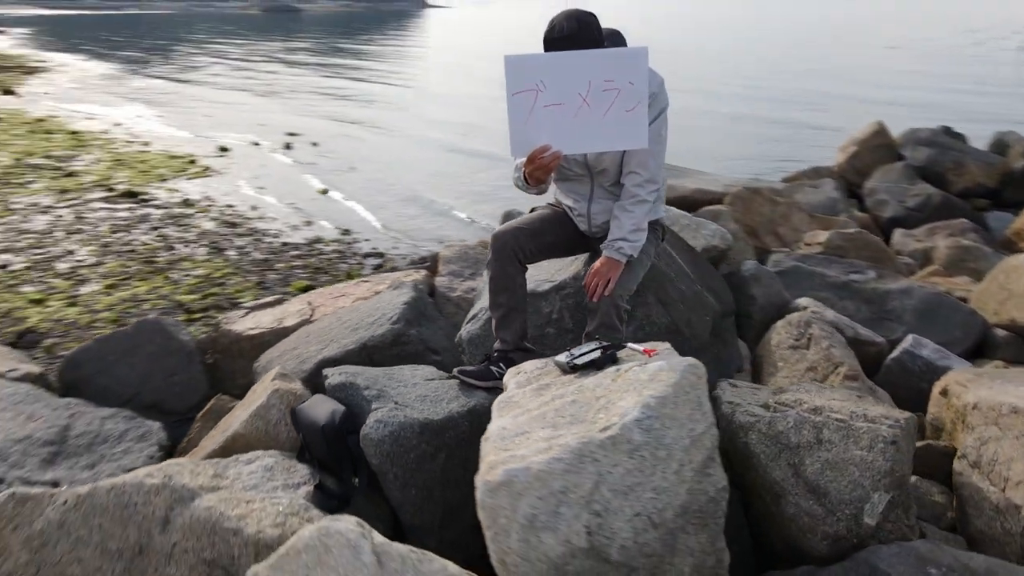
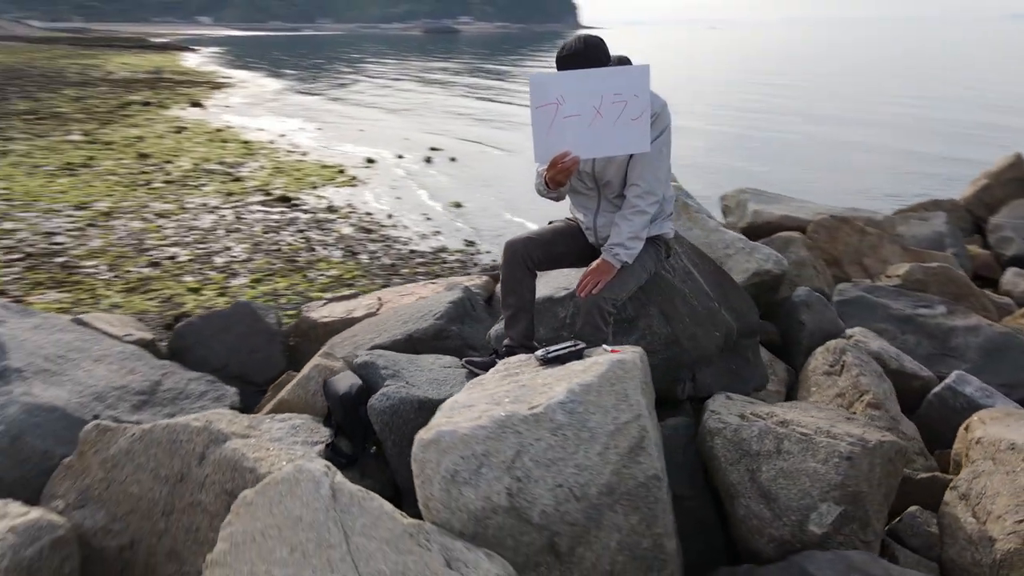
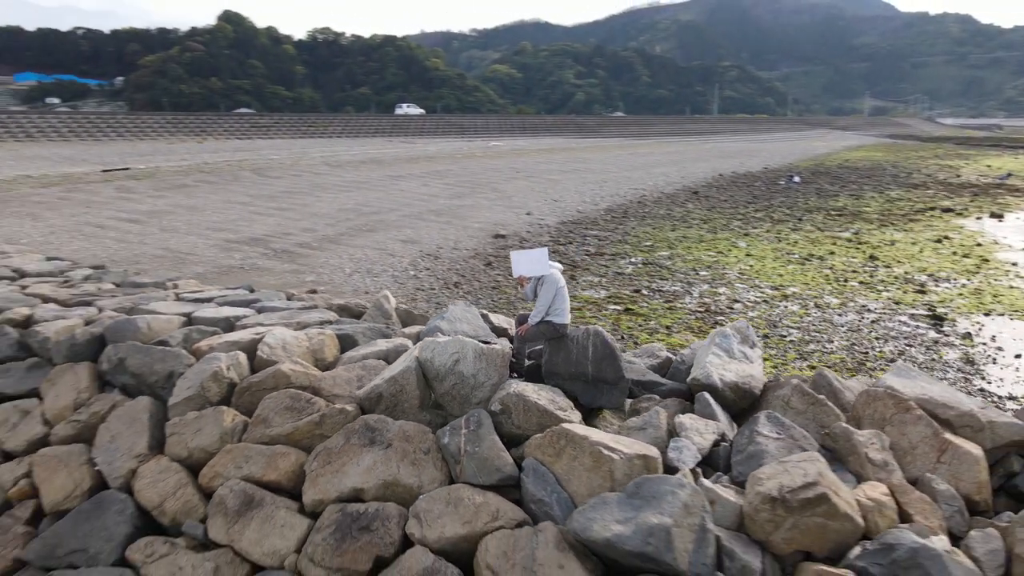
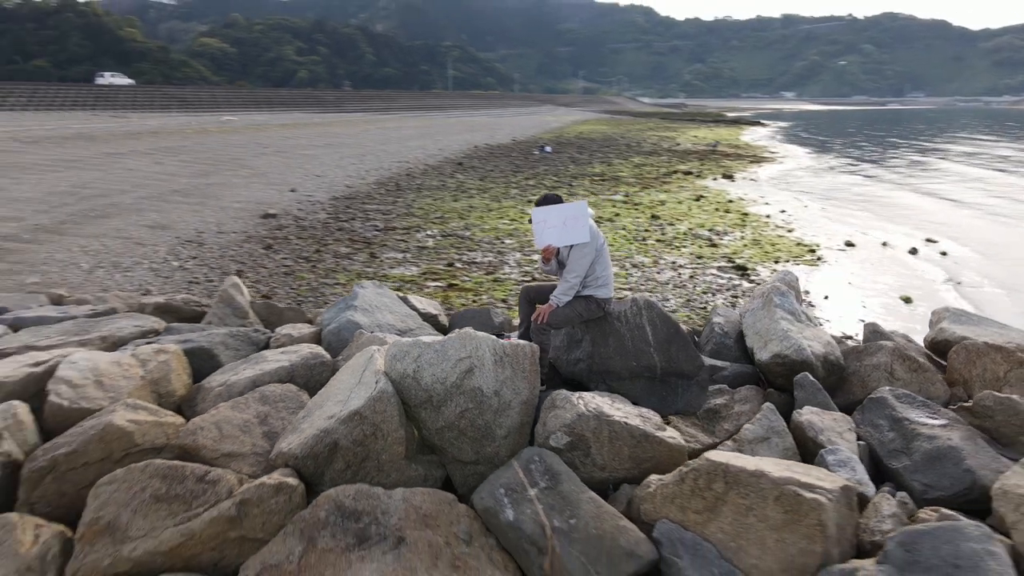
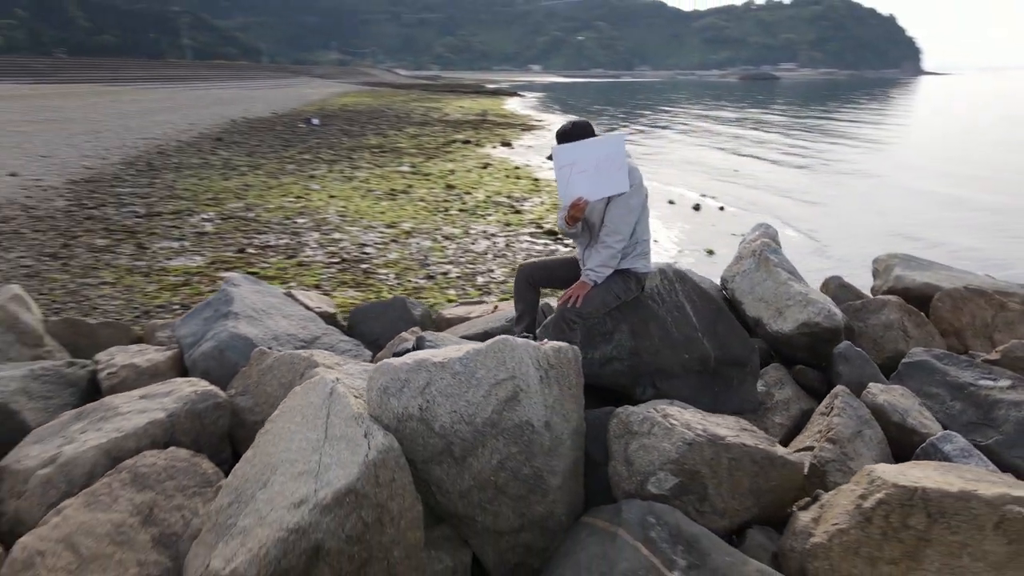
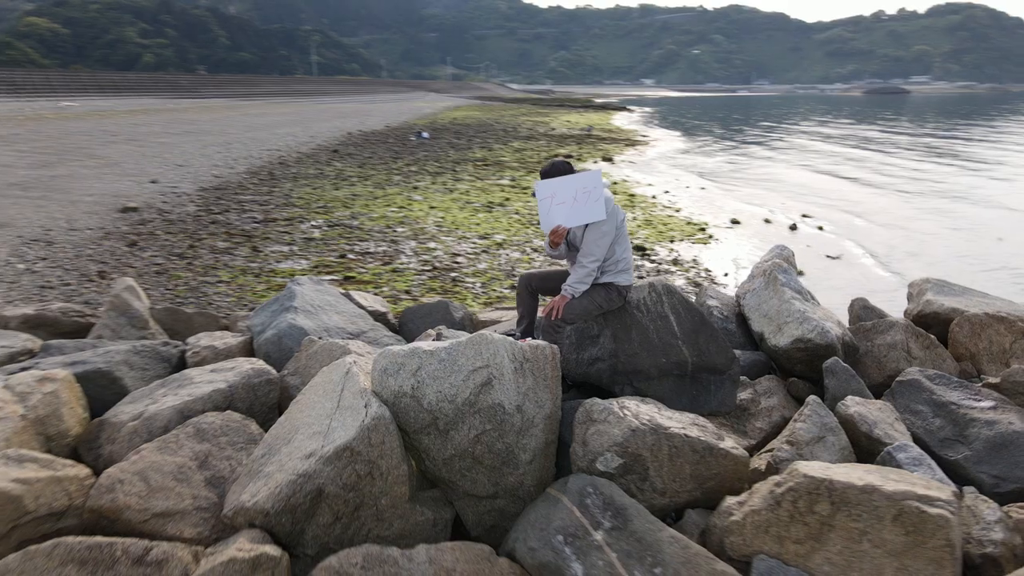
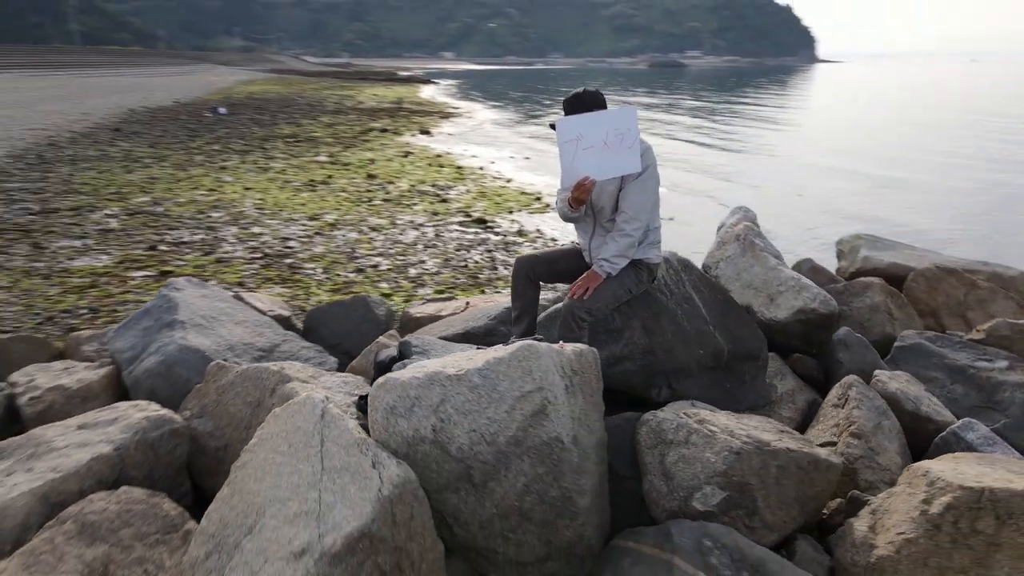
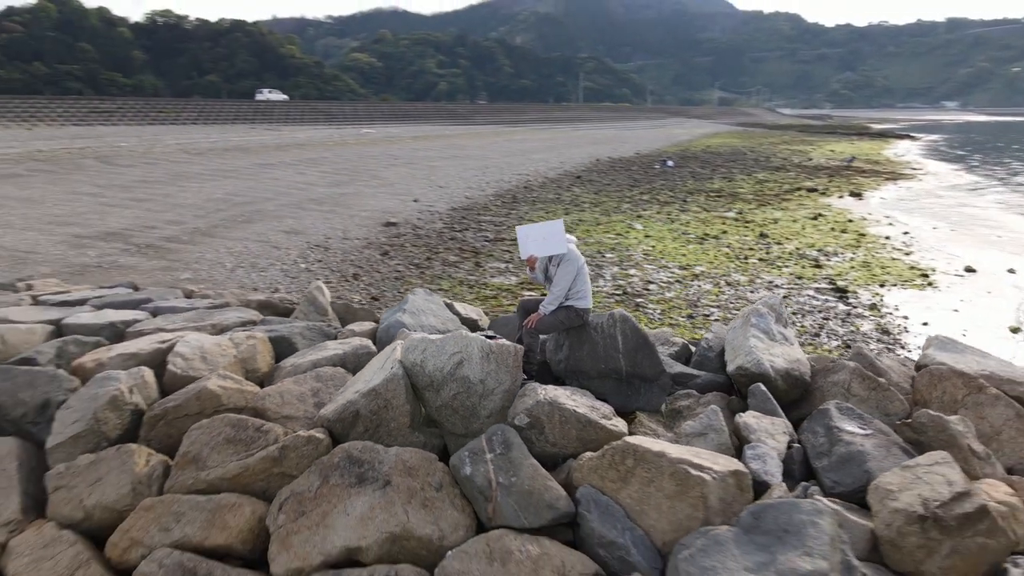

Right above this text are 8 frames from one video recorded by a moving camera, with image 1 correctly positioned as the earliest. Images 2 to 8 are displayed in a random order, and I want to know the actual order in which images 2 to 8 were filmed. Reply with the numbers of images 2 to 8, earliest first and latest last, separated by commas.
2, 7, 5, 6, 4, 8, 3
